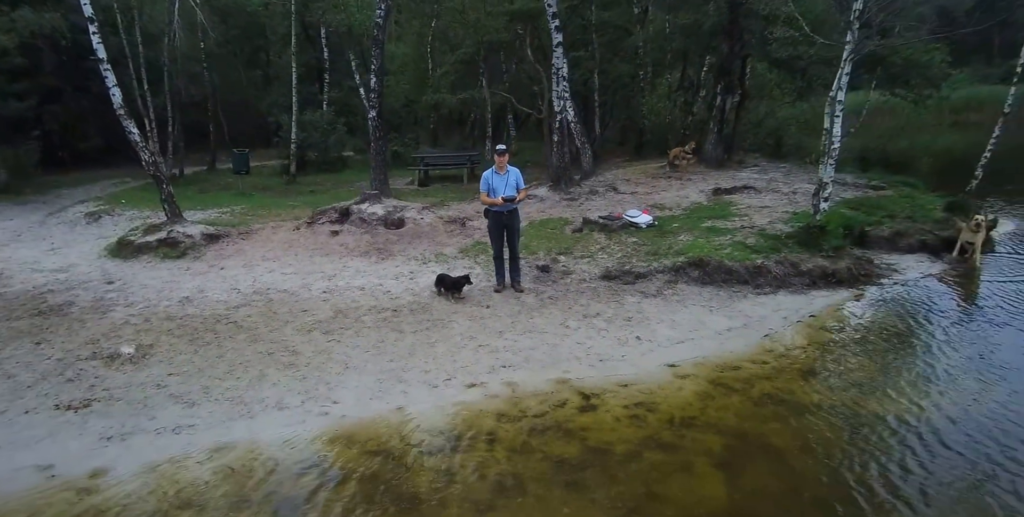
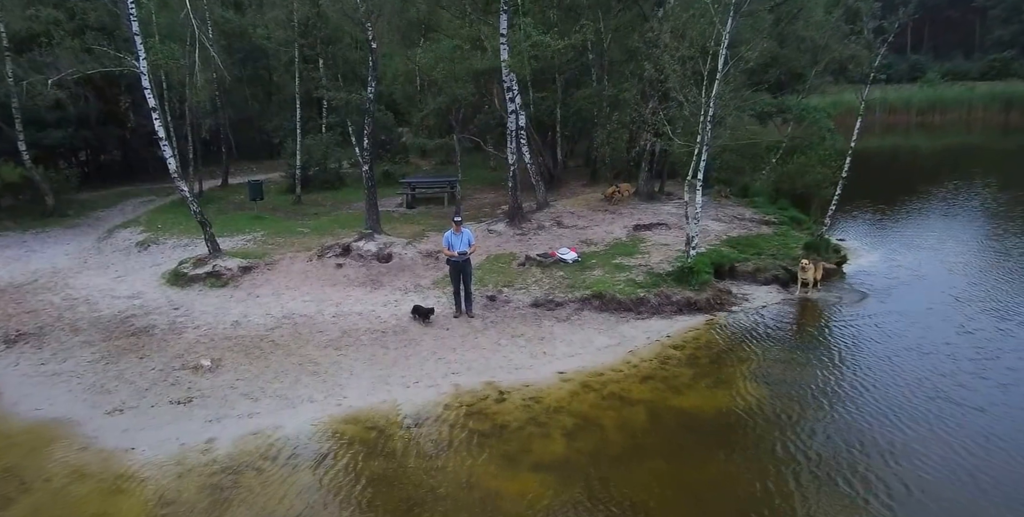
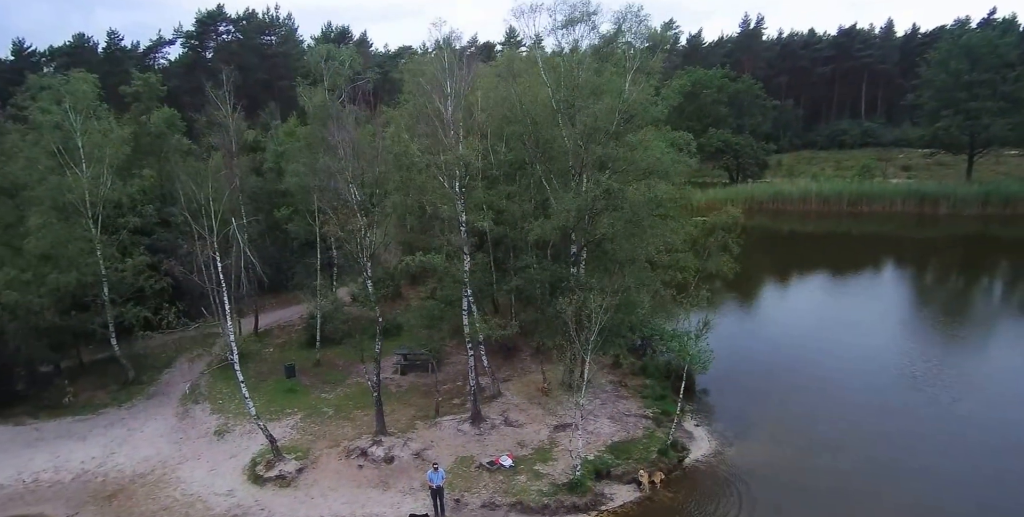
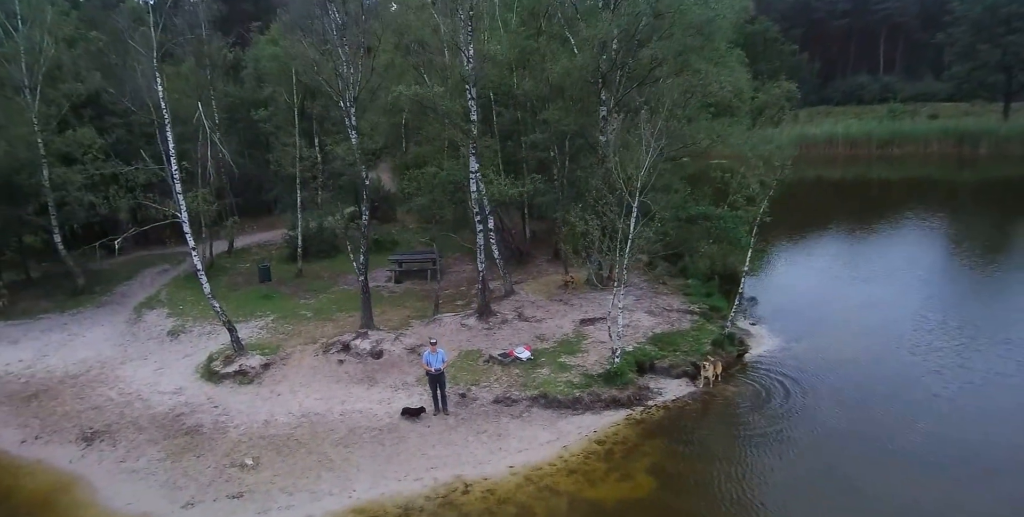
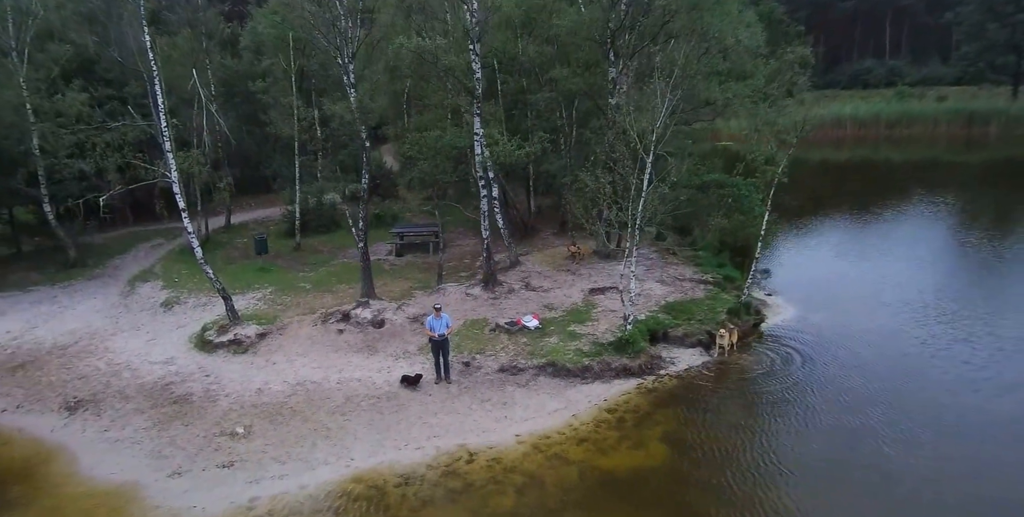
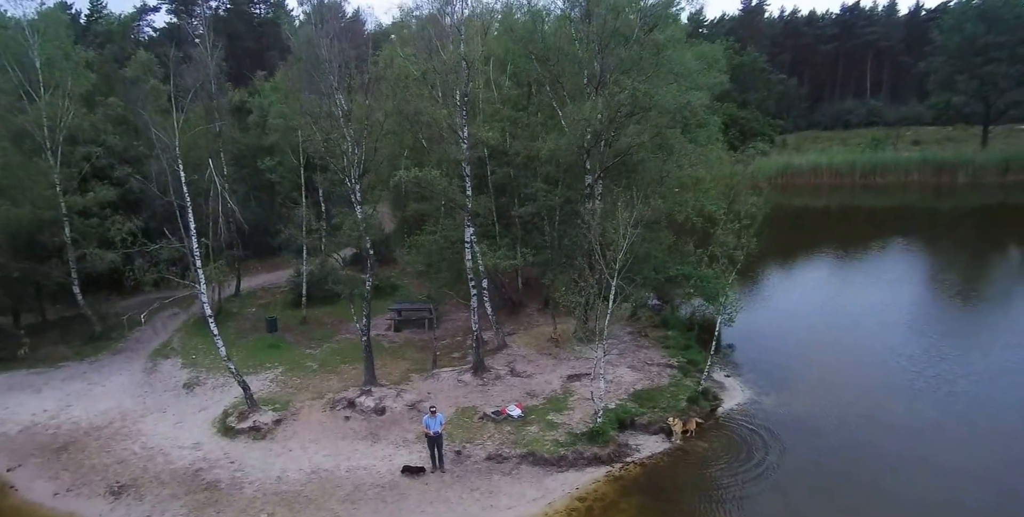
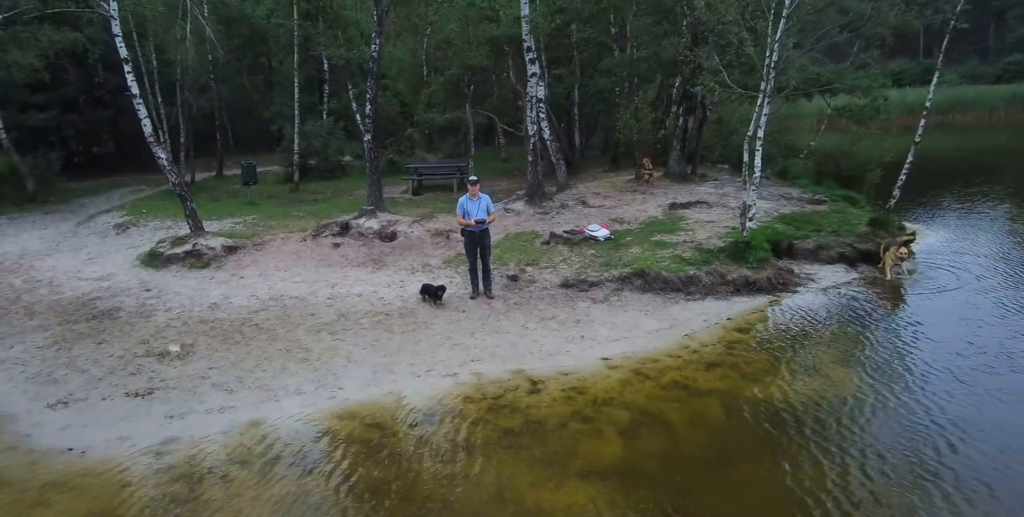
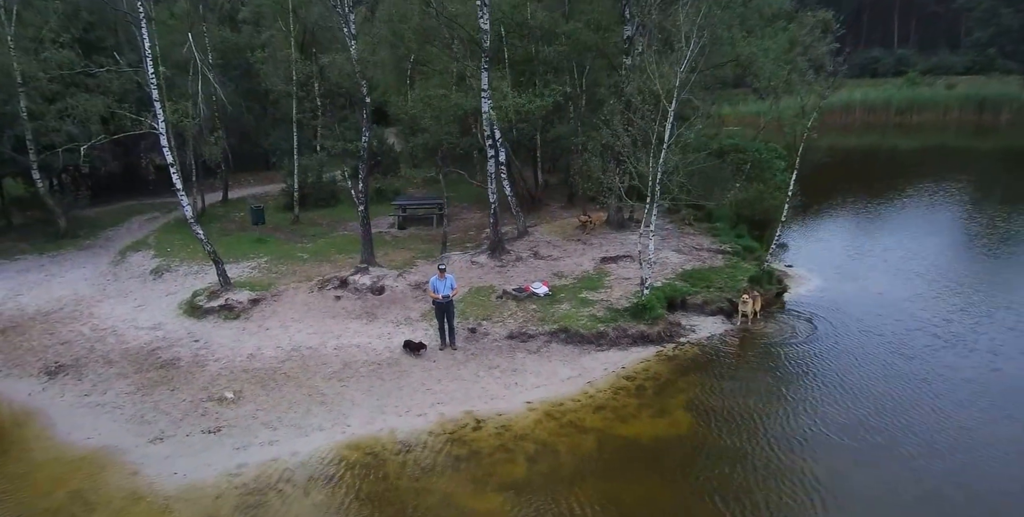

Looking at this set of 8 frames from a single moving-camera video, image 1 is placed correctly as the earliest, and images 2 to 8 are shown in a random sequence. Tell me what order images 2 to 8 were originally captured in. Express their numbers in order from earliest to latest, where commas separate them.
7, 2, 8, 5, 4, 6, 3
